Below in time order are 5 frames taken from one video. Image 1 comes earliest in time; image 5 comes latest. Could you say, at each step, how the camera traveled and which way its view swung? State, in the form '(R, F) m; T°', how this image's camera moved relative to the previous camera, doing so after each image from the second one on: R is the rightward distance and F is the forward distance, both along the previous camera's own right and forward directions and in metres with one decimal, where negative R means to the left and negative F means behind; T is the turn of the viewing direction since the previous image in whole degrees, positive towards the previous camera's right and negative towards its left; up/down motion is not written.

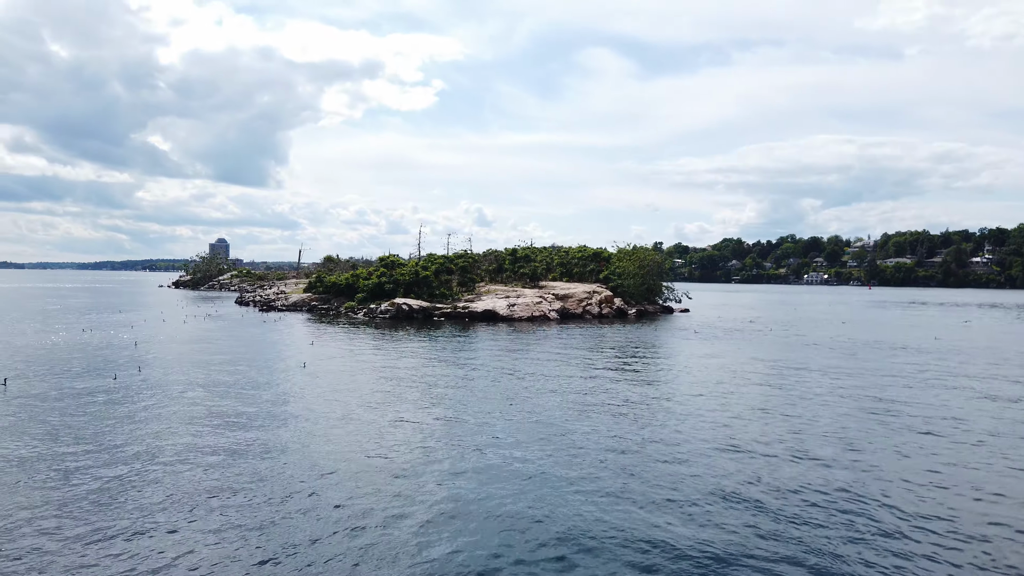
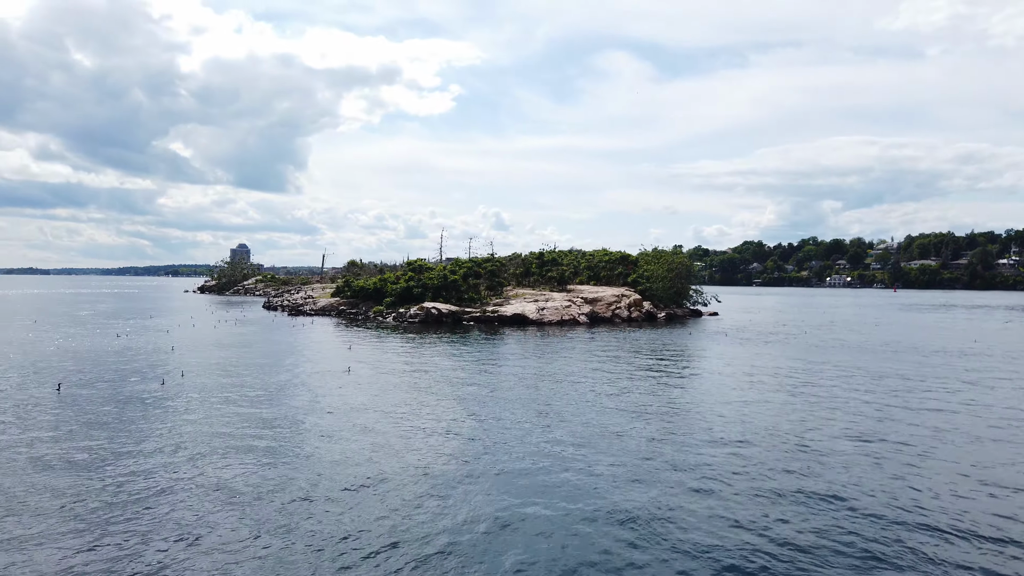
(-1.4, +0.2) m; -2°
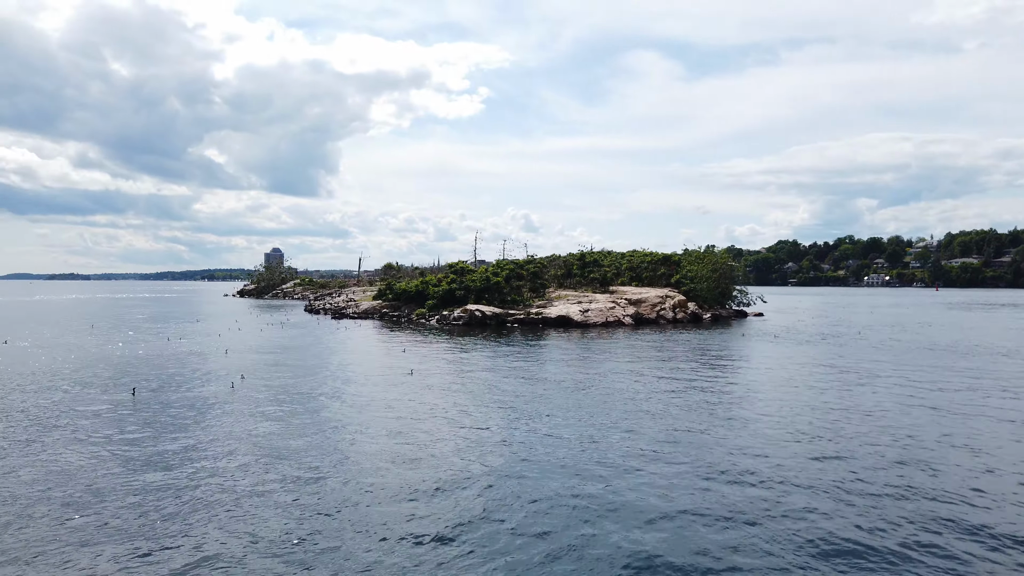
(-1.7, +0.2) m; -3°
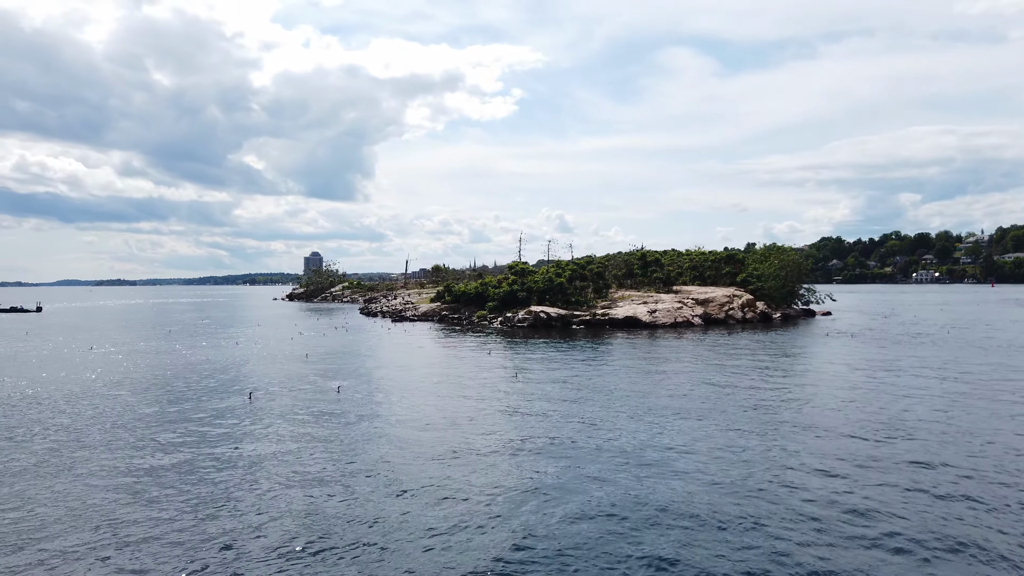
(-3.6, +0.4) m; -3°
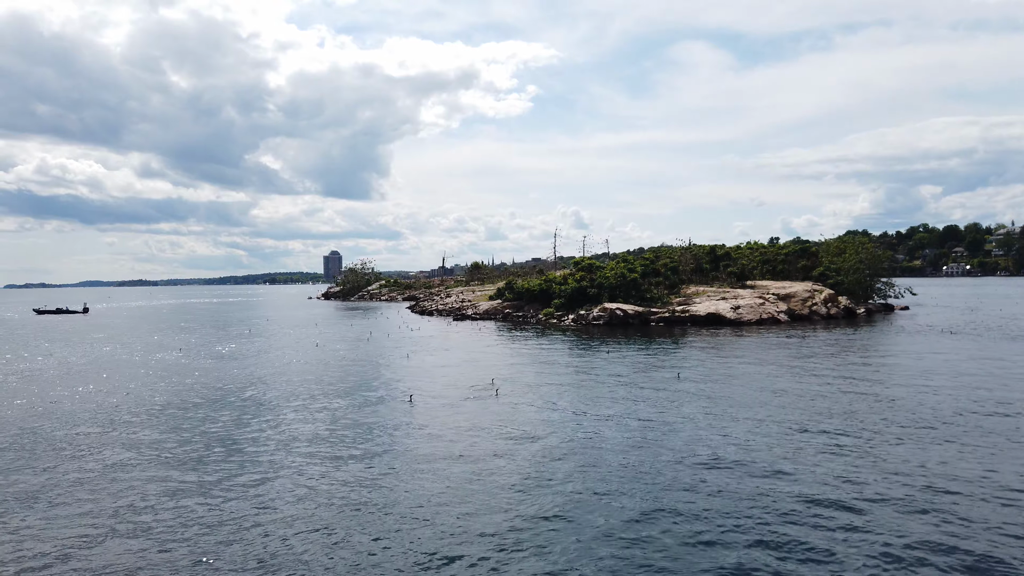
(-6.6, +1.8) m; -1°
